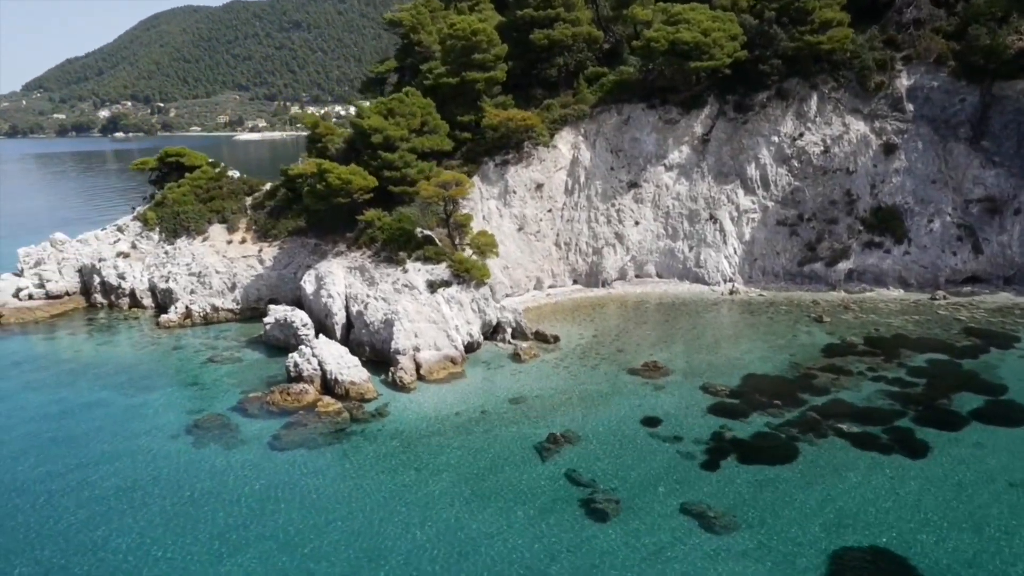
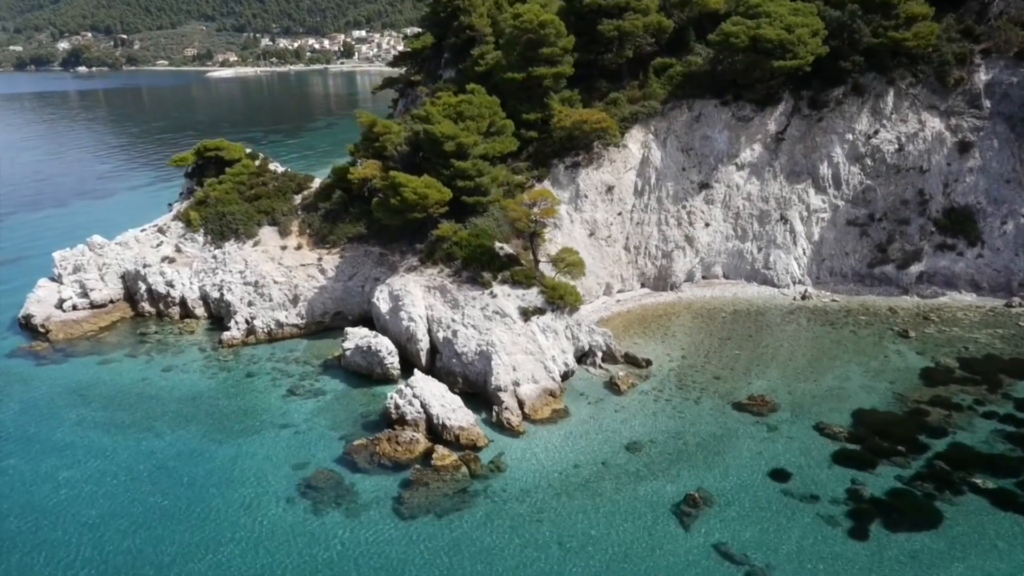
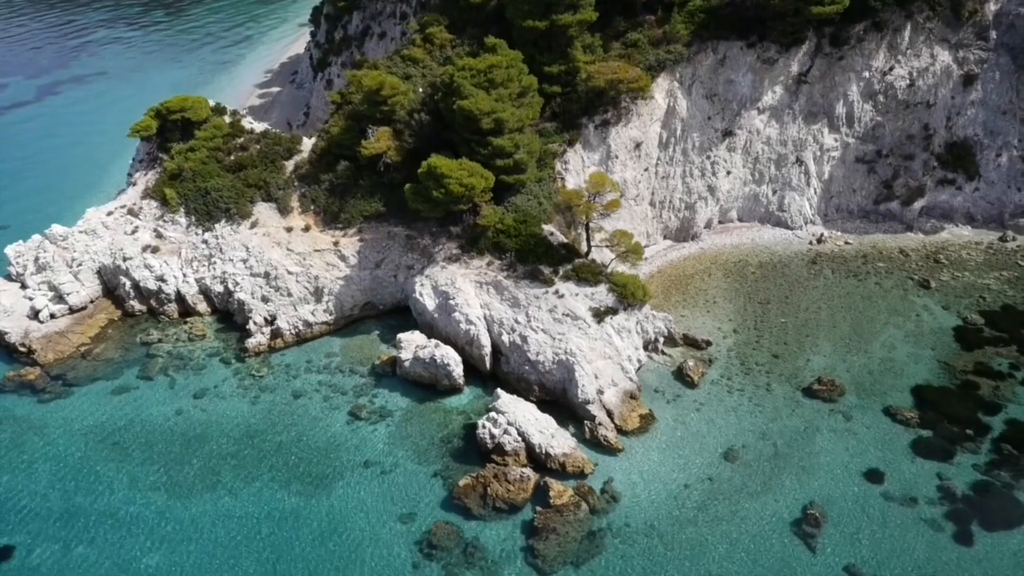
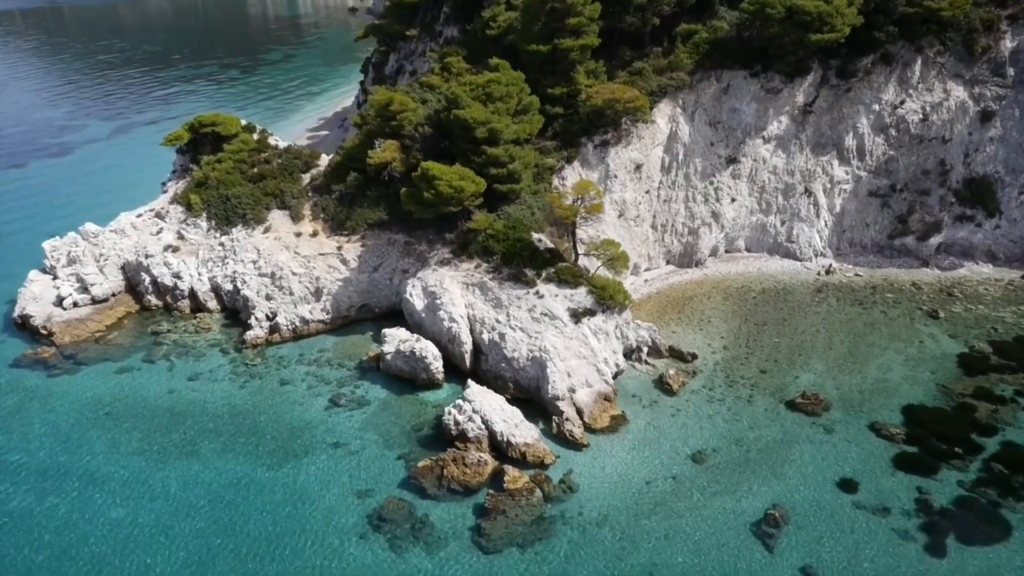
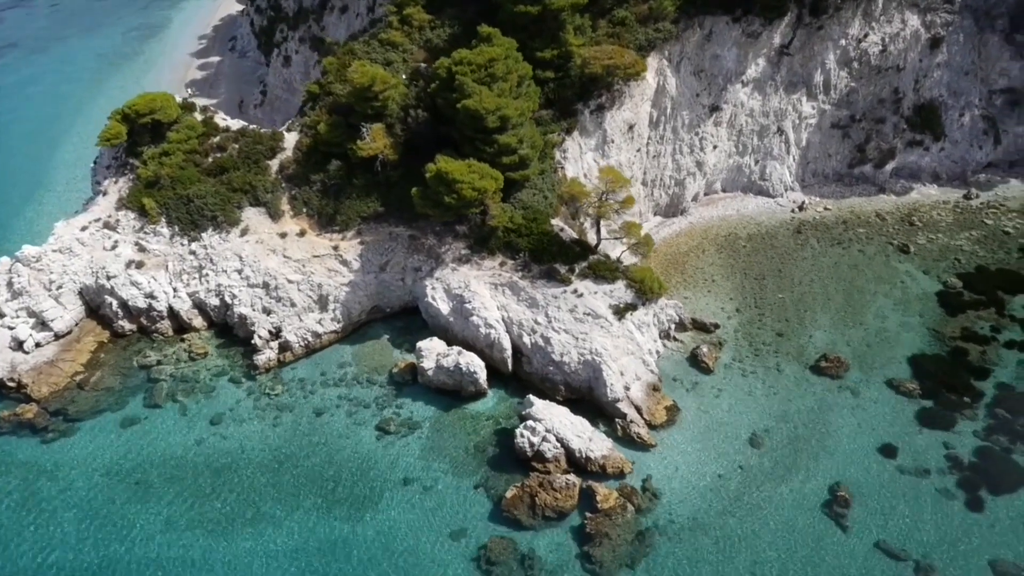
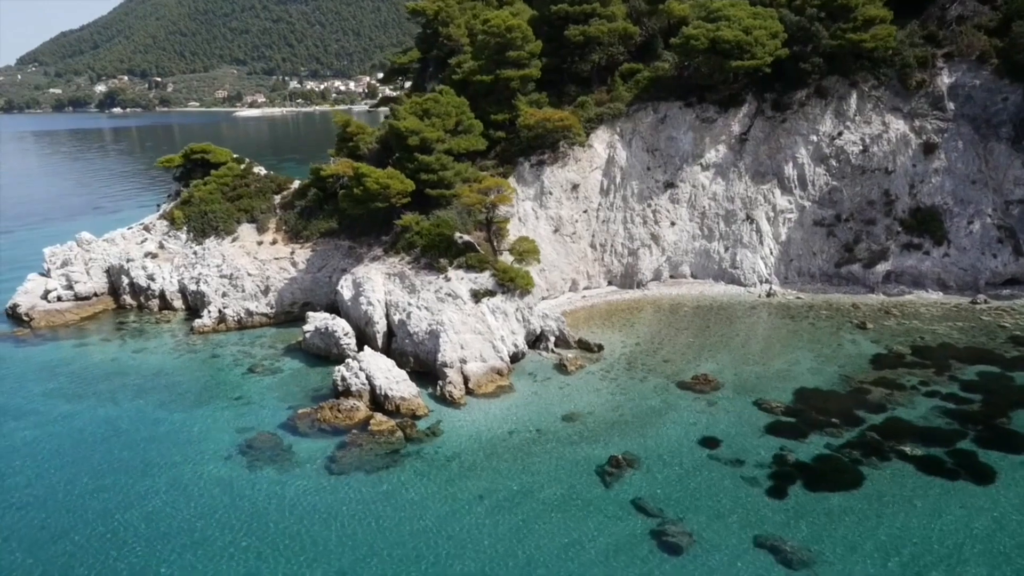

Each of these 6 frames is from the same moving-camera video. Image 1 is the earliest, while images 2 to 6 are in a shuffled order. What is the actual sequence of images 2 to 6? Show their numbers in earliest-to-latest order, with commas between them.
6, 2, 4, 3, 5
